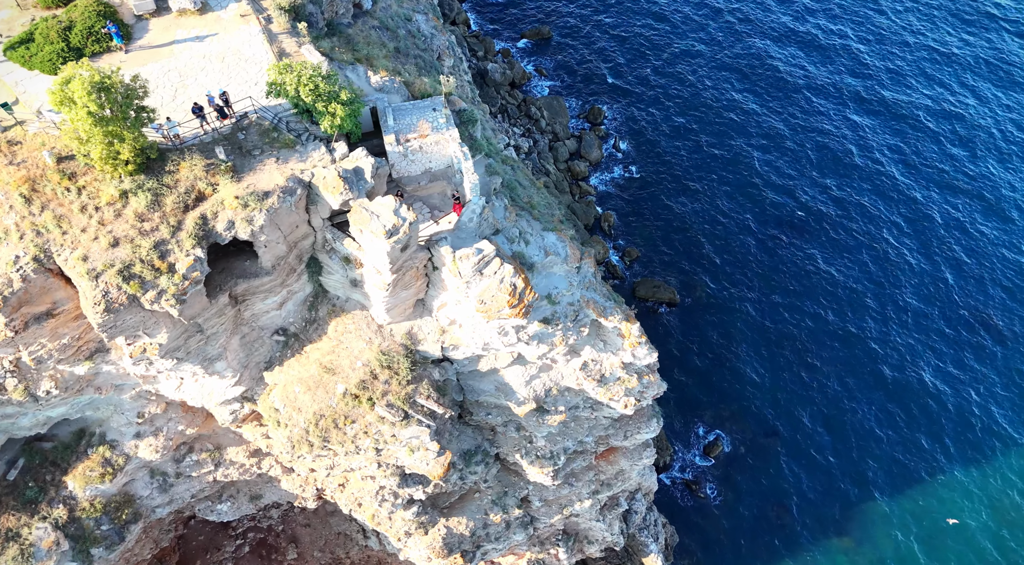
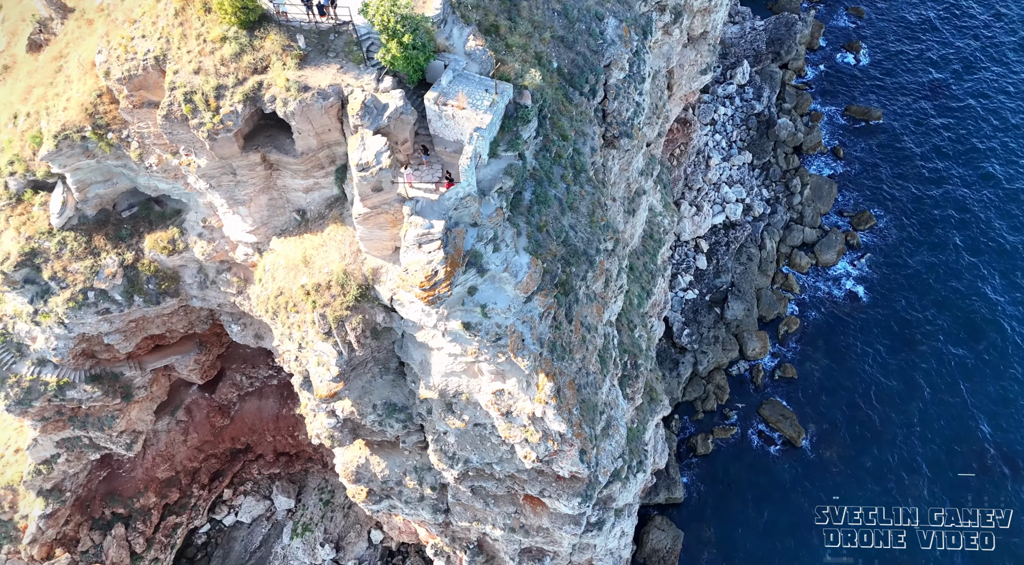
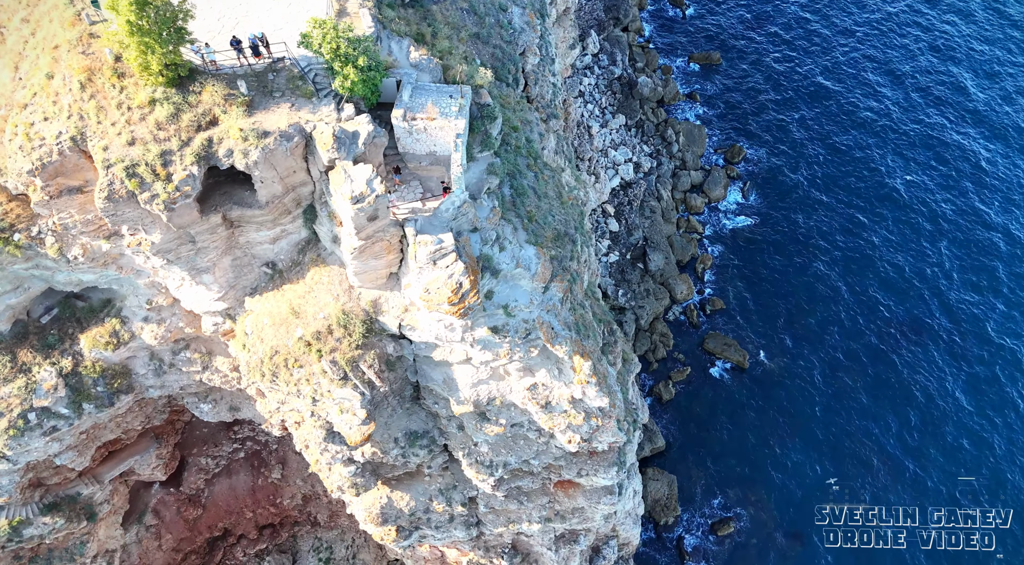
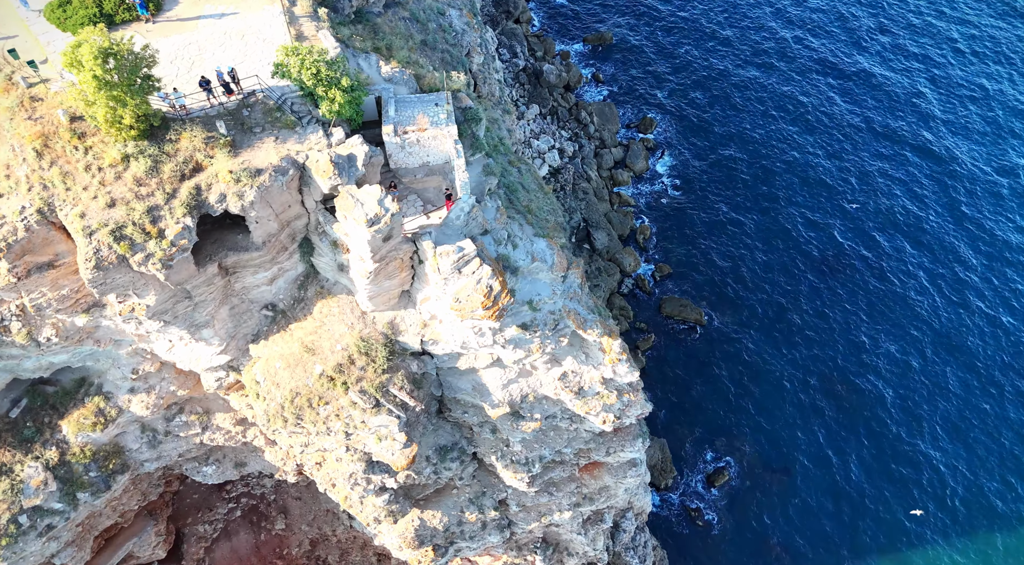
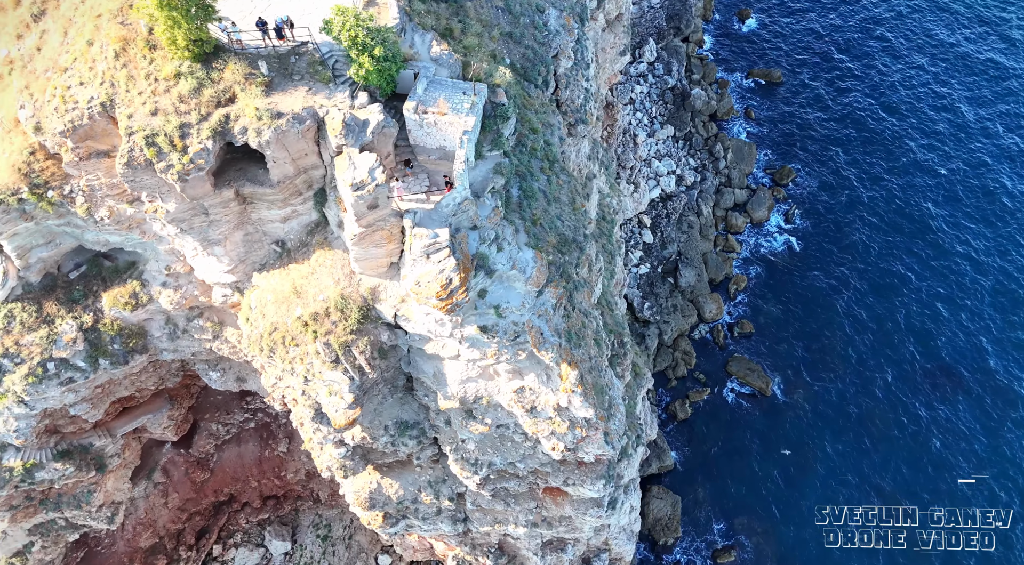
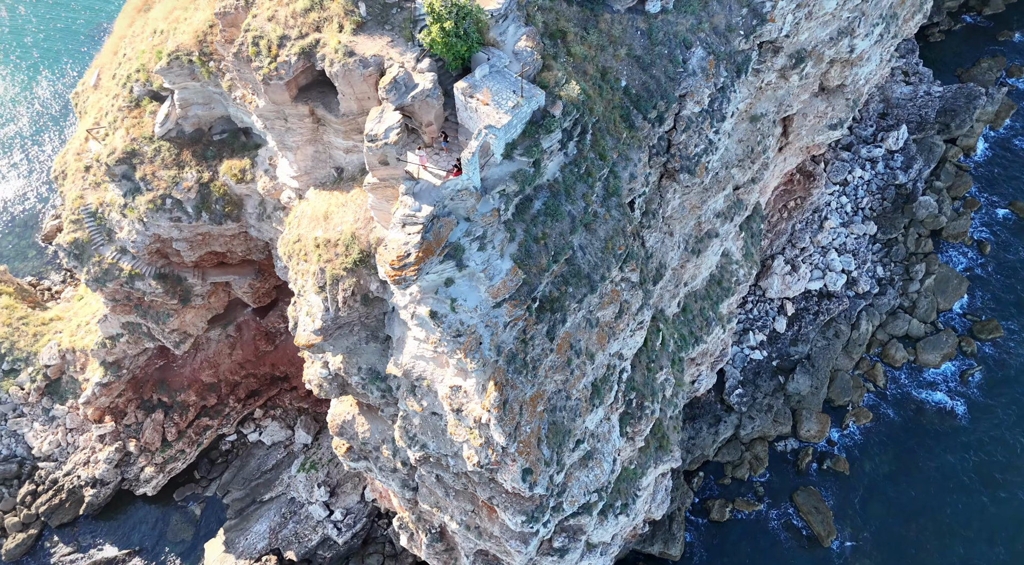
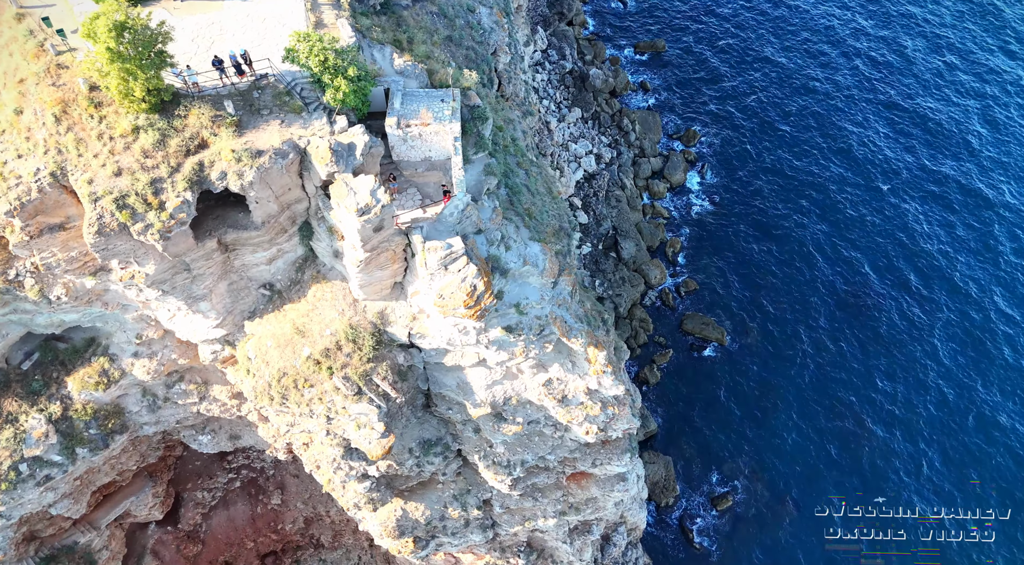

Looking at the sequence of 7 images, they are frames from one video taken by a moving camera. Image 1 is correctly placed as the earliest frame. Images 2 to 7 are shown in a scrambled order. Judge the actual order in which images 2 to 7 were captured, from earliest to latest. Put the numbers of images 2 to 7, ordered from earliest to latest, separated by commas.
4, 7, 3, 5, 2, 6
